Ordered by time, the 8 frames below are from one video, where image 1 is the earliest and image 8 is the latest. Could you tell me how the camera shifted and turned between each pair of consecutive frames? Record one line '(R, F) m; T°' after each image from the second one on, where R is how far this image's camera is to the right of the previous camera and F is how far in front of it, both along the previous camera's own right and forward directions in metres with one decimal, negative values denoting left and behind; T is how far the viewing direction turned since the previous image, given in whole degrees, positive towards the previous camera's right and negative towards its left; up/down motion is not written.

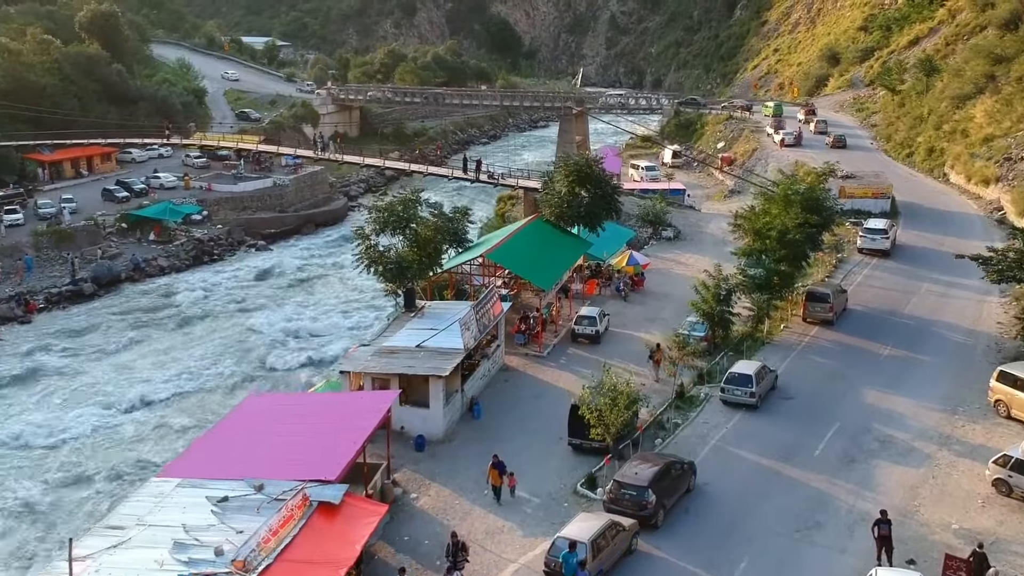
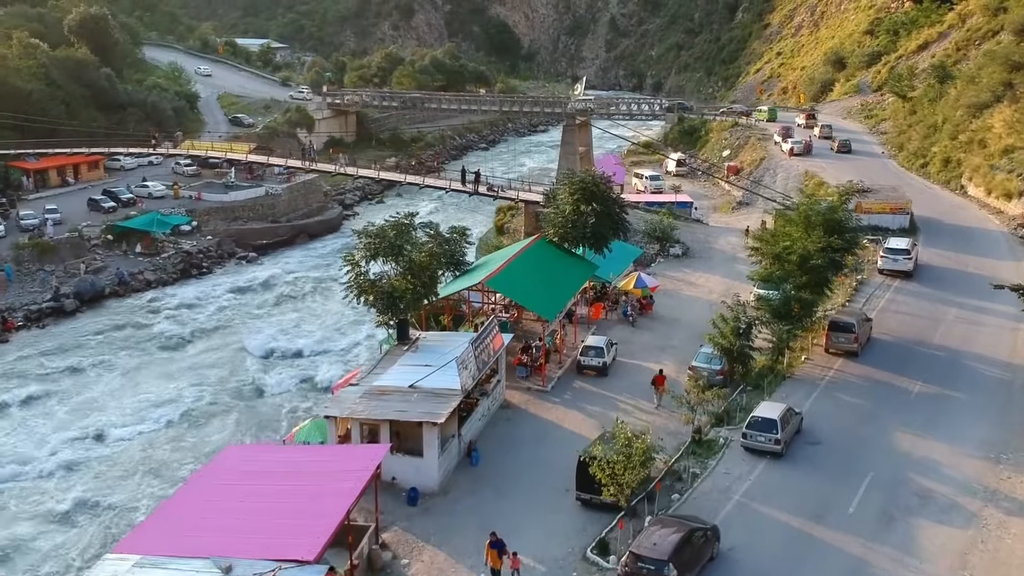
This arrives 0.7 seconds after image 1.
(-0.1, +1.3) m; 0°
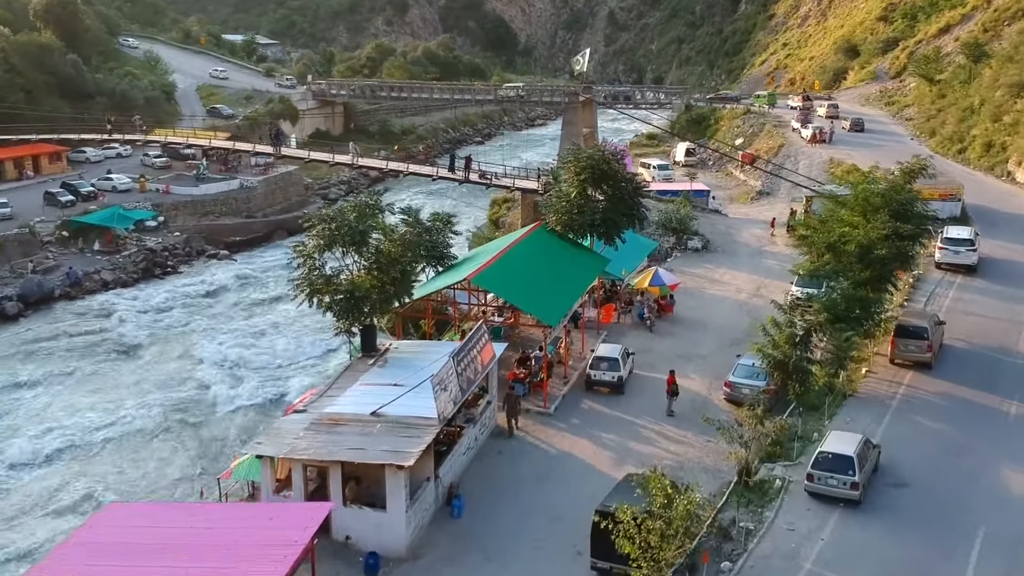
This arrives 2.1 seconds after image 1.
(+0.1, +3.4) m; 0°
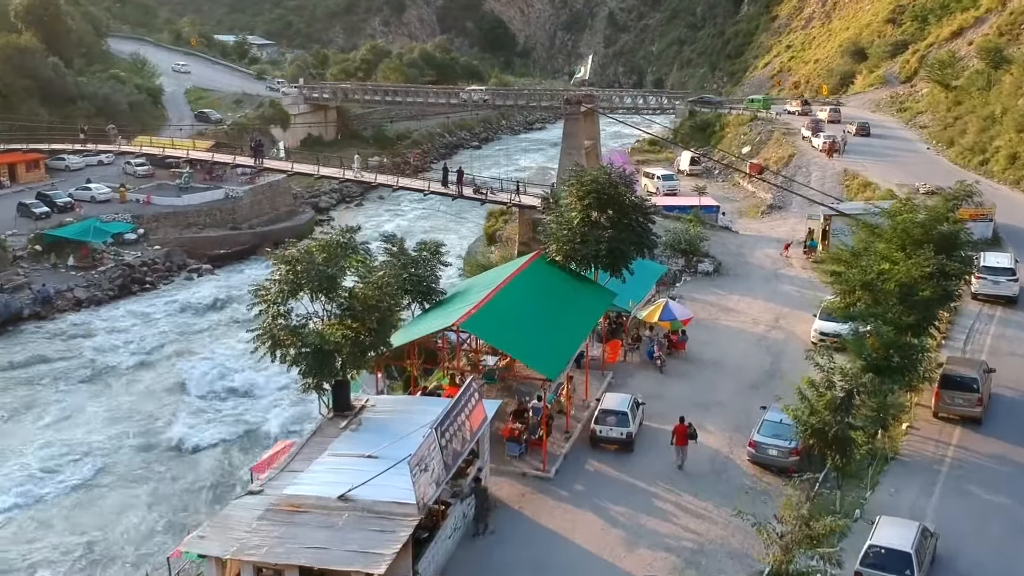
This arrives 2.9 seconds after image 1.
(0.0, +1.7) m; 0°
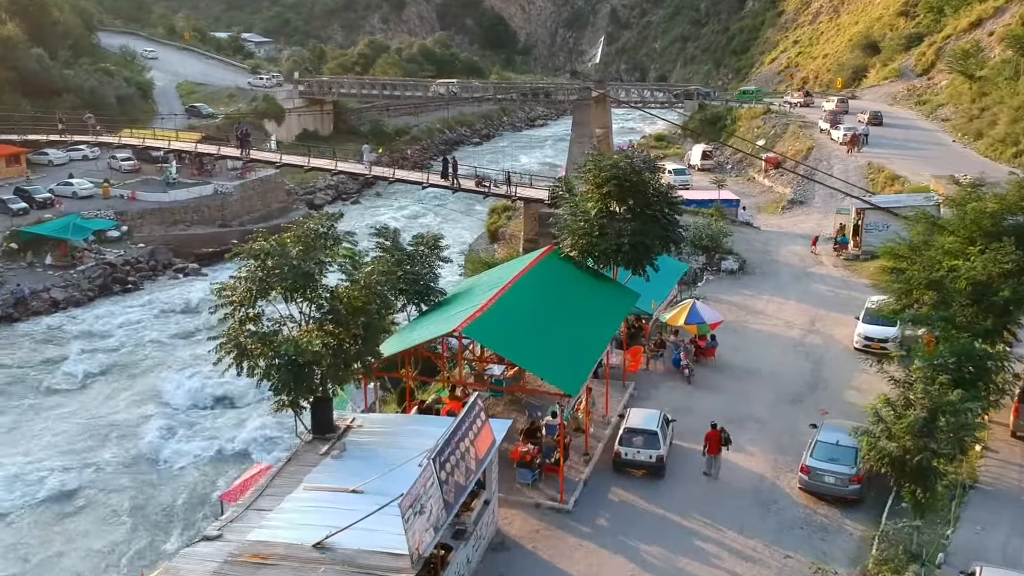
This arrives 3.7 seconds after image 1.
(-0.1, +1.8) m; 0°
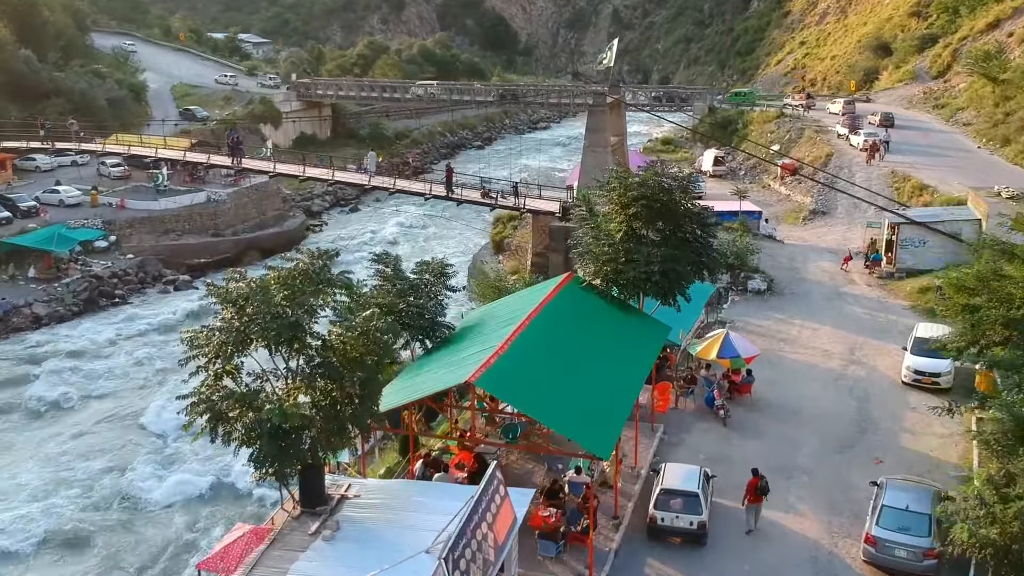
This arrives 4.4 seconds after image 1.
(-0.2, +1.4) m; 0°
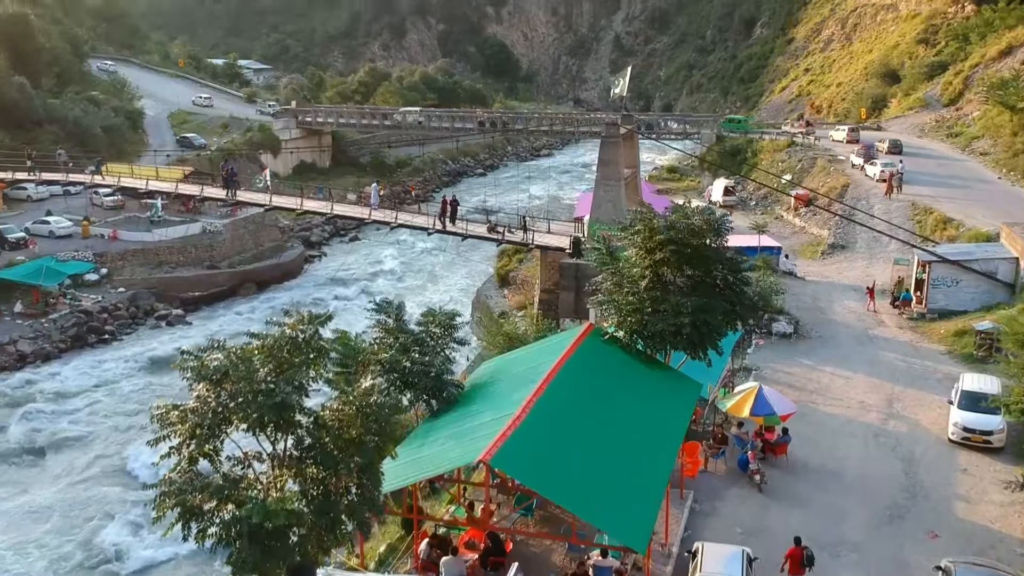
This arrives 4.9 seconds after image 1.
(-0.2, +1.1) m; 0°
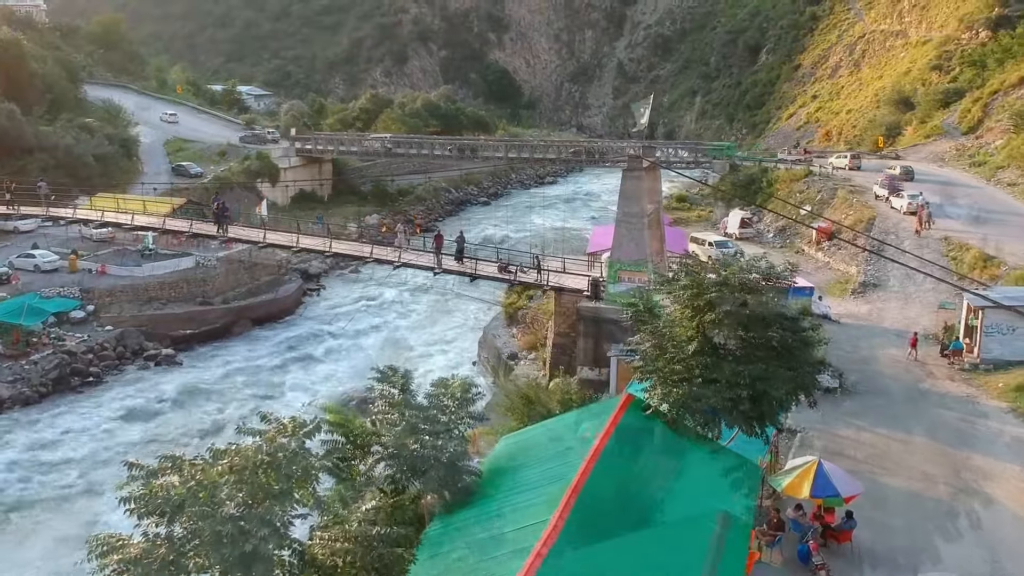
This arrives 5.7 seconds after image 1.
(-0.2, +1.6) m; 0°
